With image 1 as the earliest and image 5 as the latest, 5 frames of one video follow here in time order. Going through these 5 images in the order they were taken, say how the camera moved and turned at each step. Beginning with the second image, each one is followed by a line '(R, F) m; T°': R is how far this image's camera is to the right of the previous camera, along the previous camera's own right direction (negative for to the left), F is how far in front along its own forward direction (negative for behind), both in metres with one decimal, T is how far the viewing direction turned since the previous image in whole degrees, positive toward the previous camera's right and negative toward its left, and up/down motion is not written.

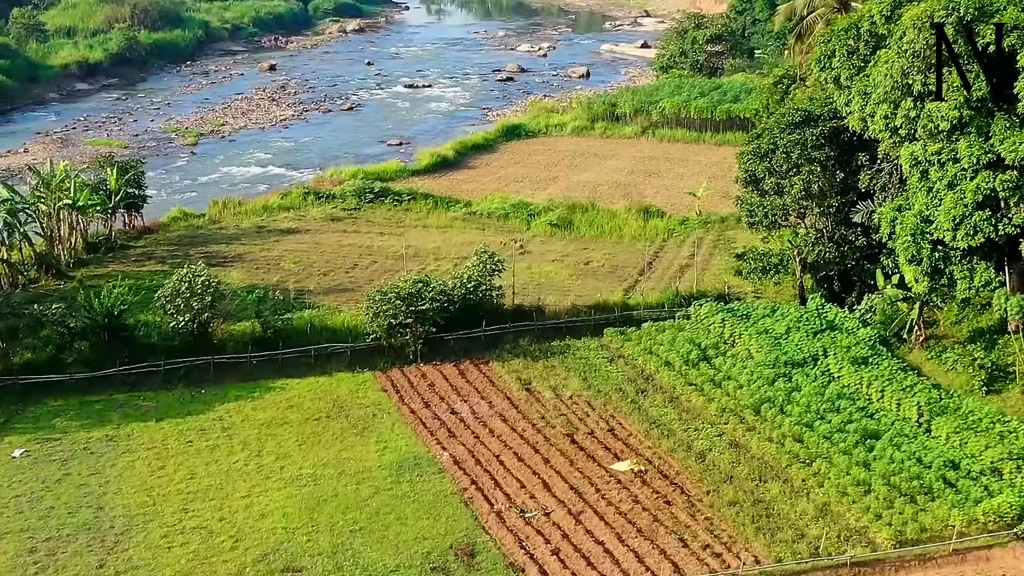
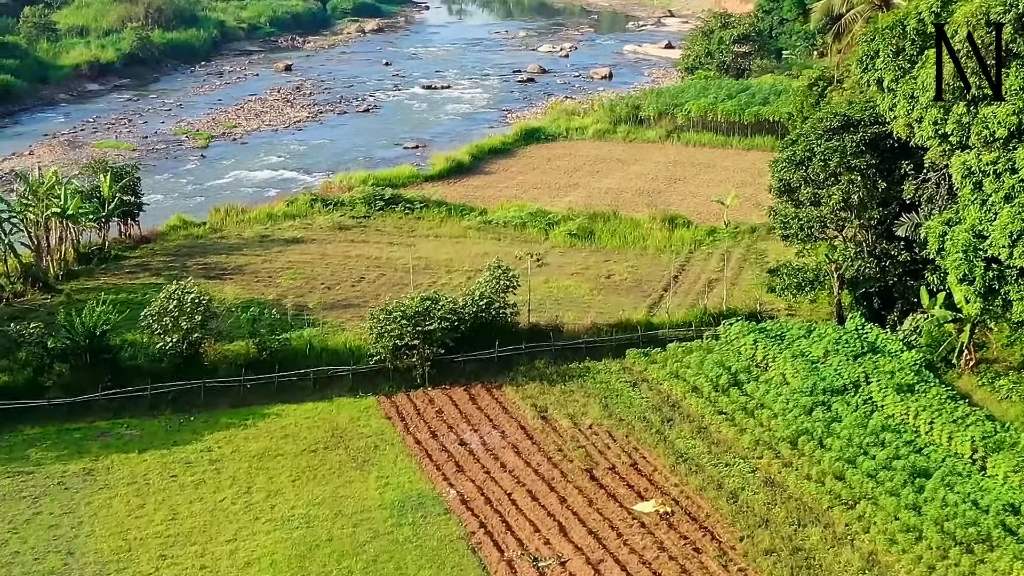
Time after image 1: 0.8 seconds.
(+0.1, +1.3) m; -1°
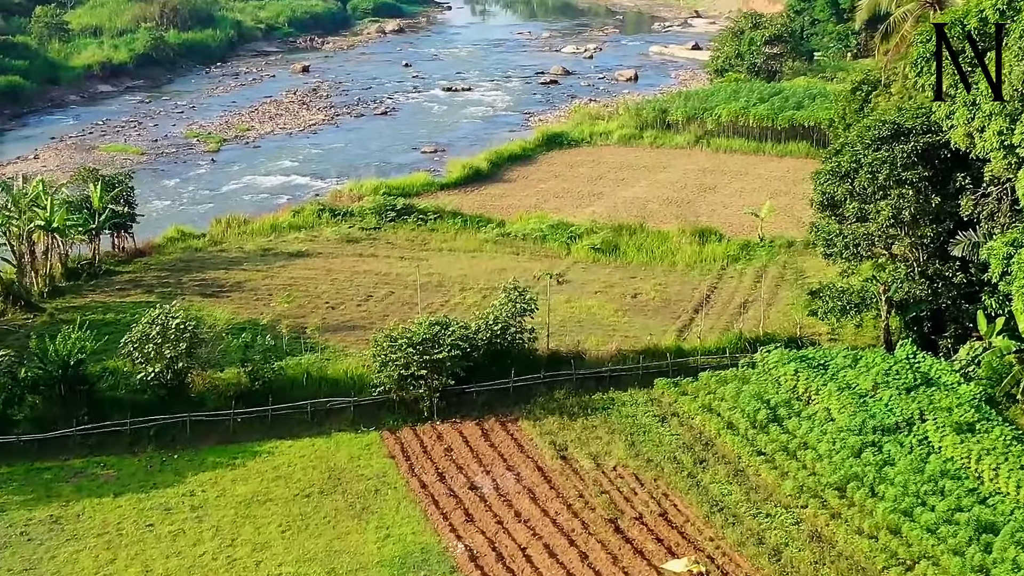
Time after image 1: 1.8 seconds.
(+0.1, +1.4) m; -1°
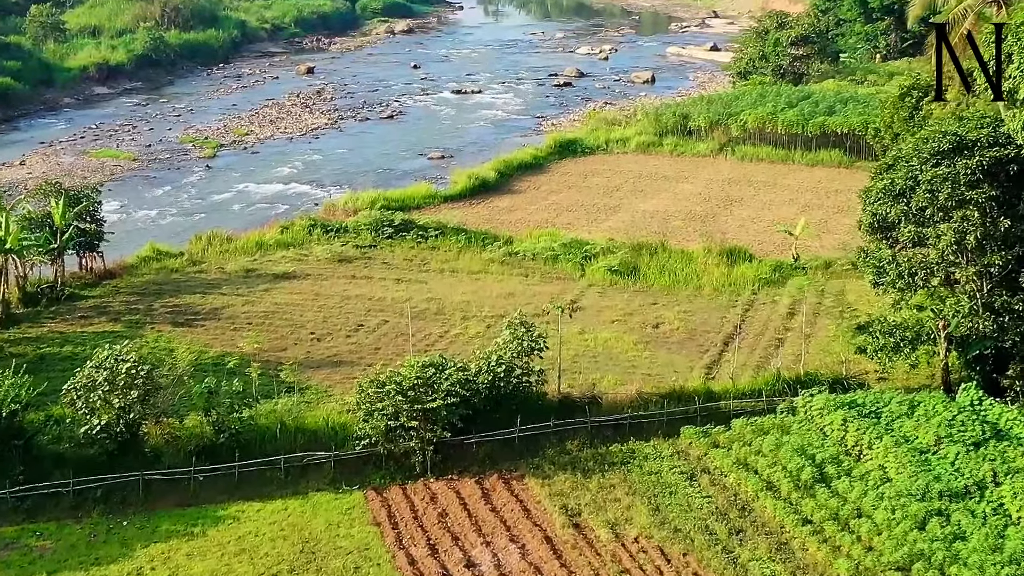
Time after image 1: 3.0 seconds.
(+0.1, +1.9) m; -1°
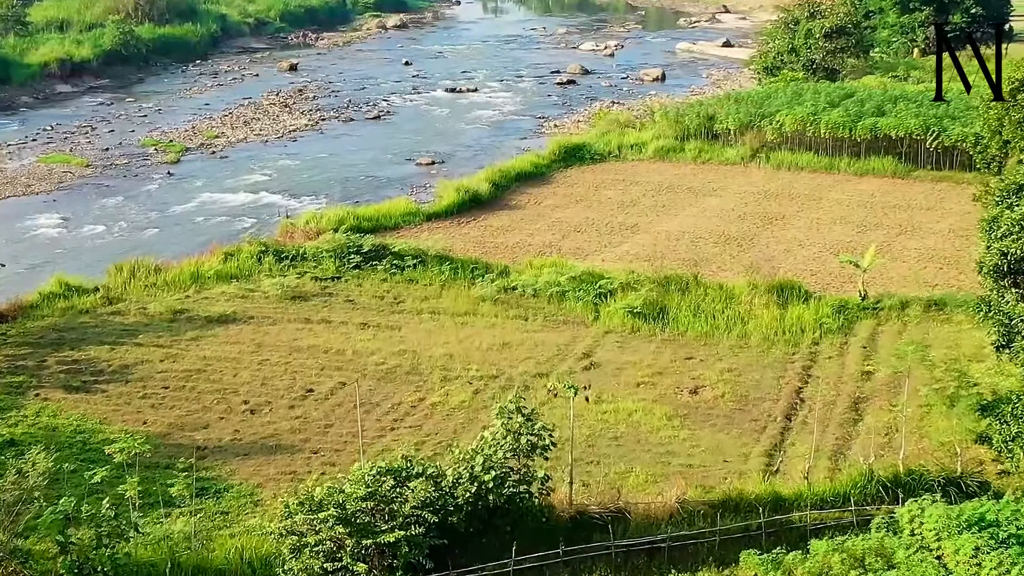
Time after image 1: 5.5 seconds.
(+0.1, +3.7) m; 0°
